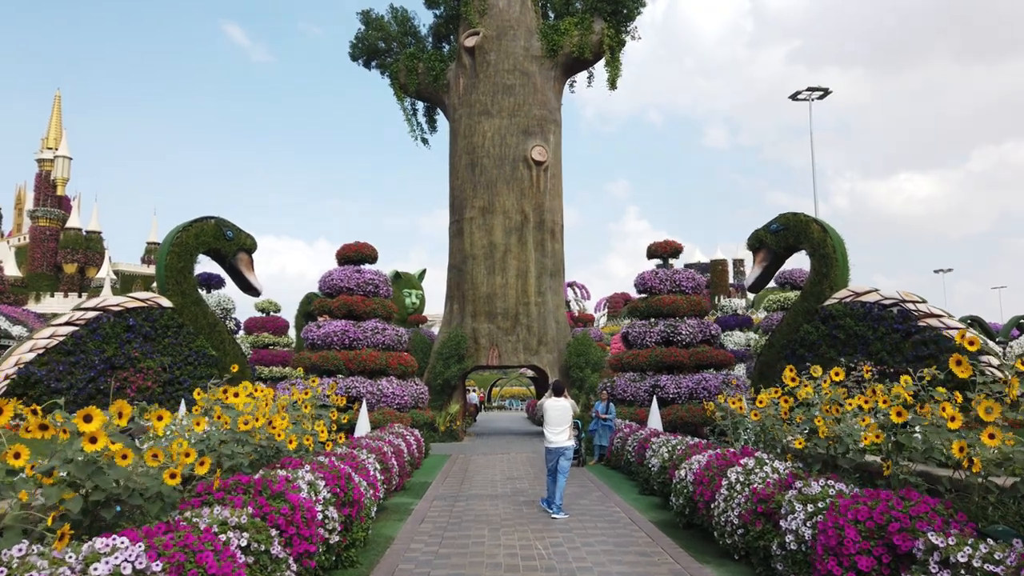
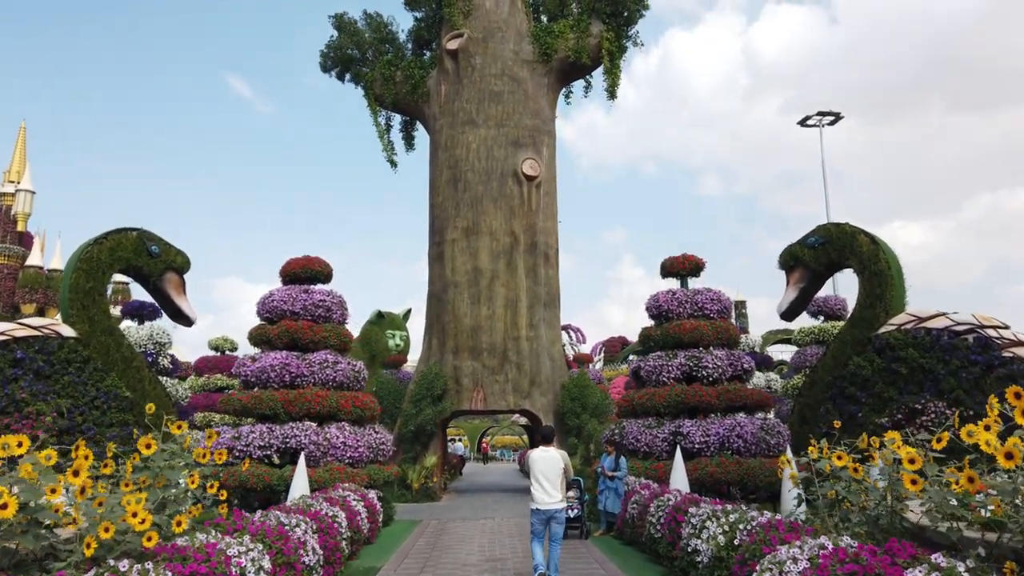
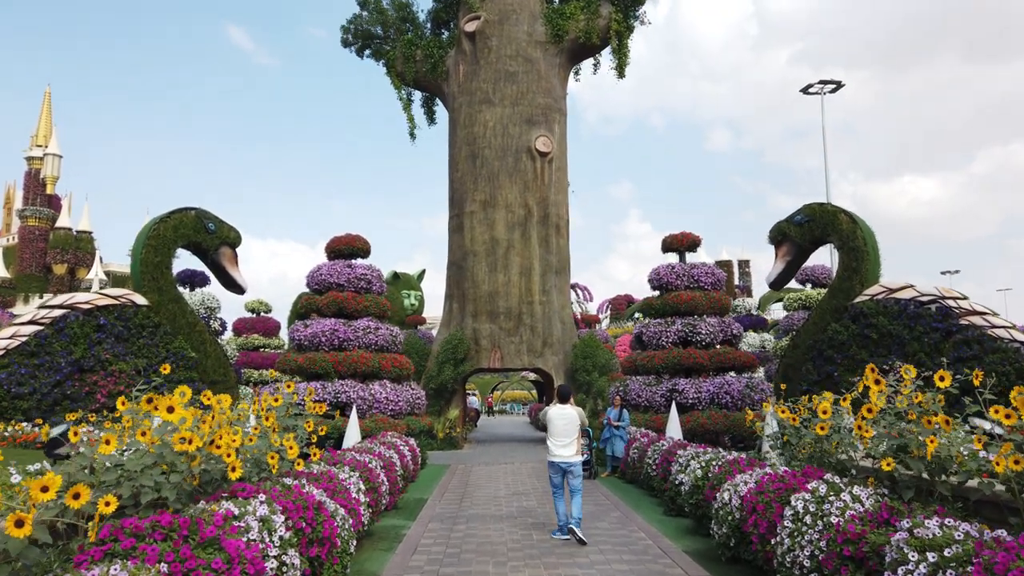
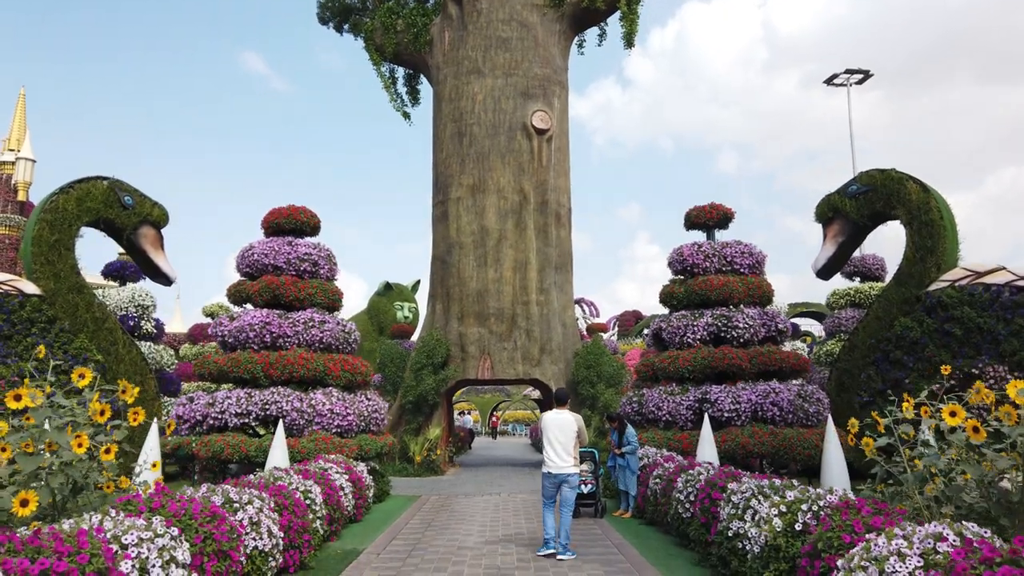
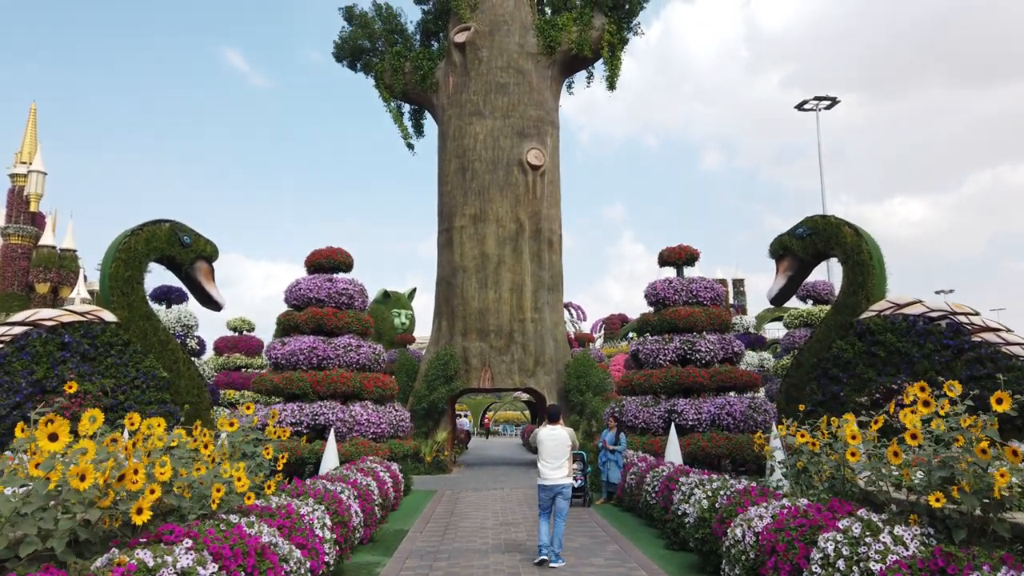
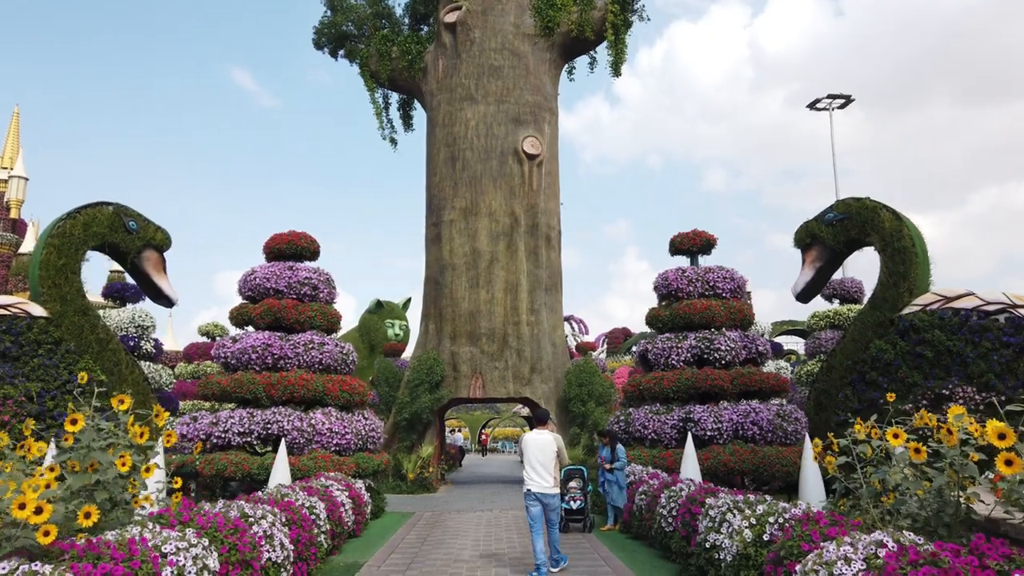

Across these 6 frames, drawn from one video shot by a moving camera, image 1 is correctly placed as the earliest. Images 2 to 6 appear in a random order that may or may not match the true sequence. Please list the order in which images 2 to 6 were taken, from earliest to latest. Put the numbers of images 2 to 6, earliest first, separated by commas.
3, 5, 2, 6, 4
